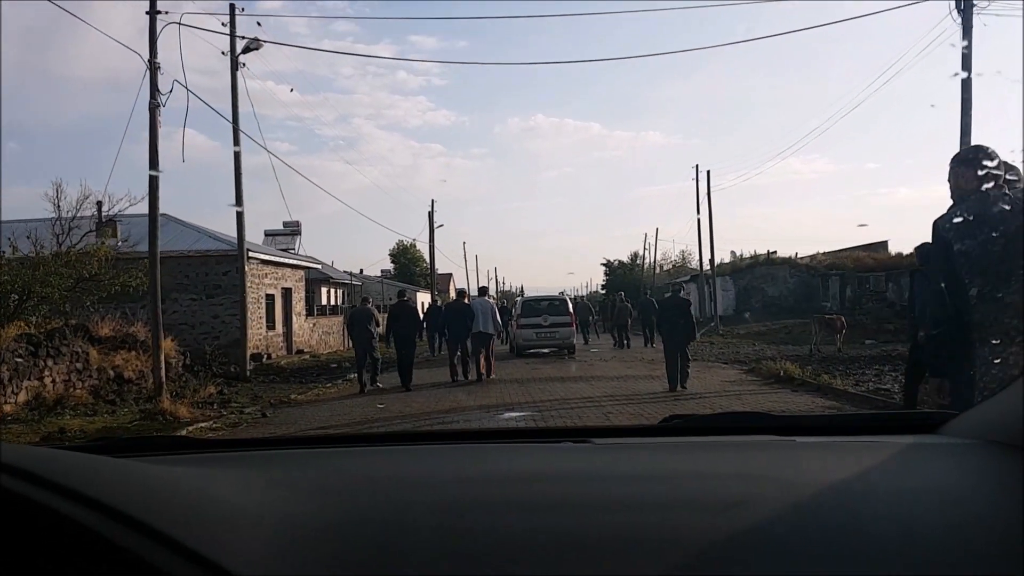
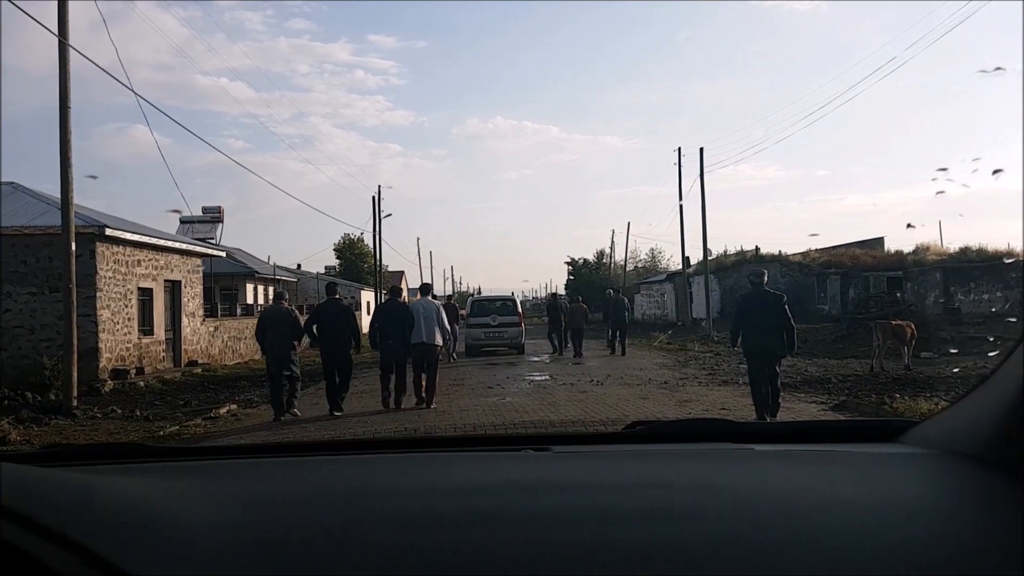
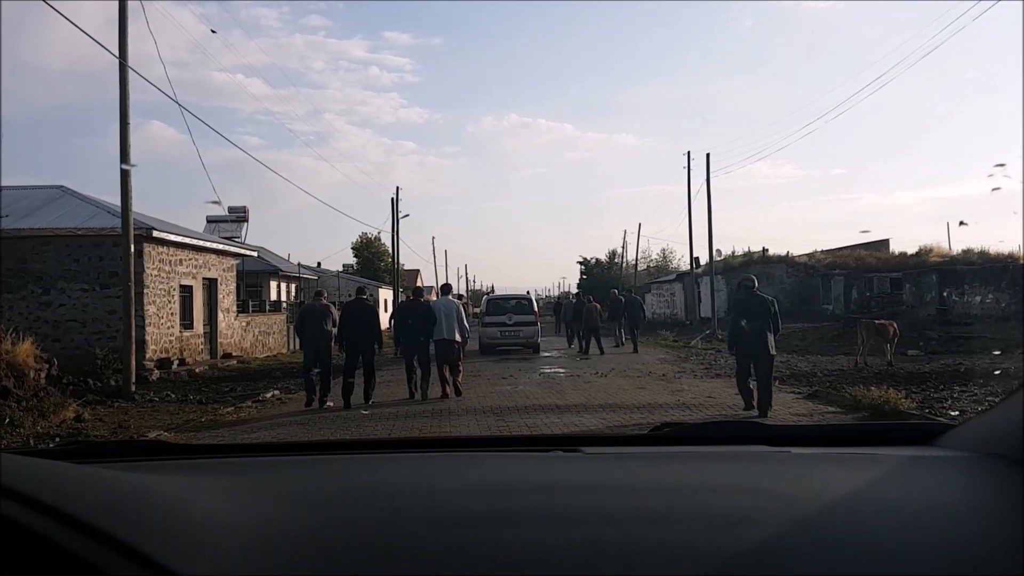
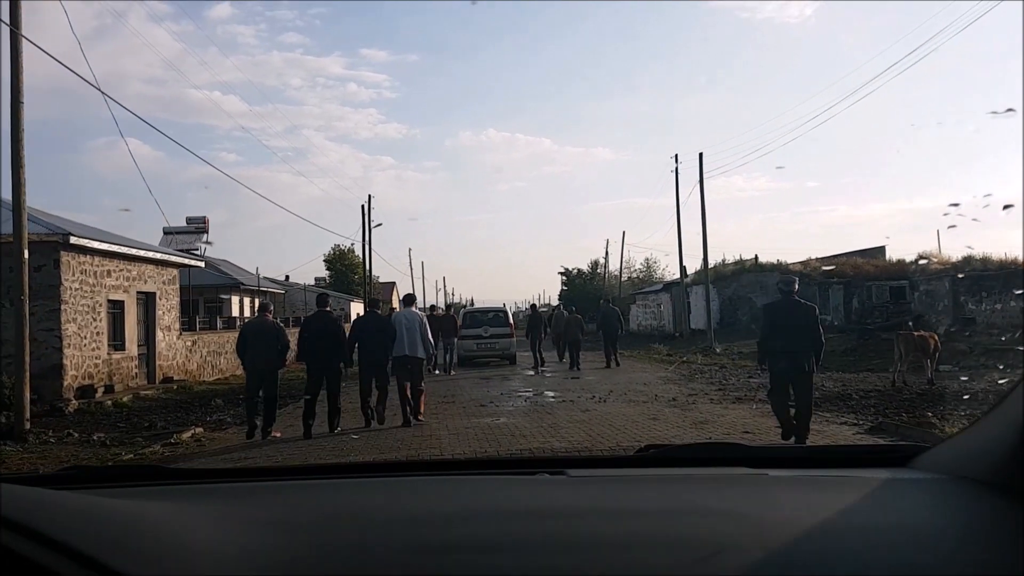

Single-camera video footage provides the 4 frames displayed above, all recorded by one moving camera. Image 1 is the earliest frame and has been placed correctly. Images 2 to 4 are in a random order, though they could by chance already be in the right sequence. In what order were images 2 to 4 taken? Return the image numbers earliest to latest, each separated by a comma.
3, 2, 4
